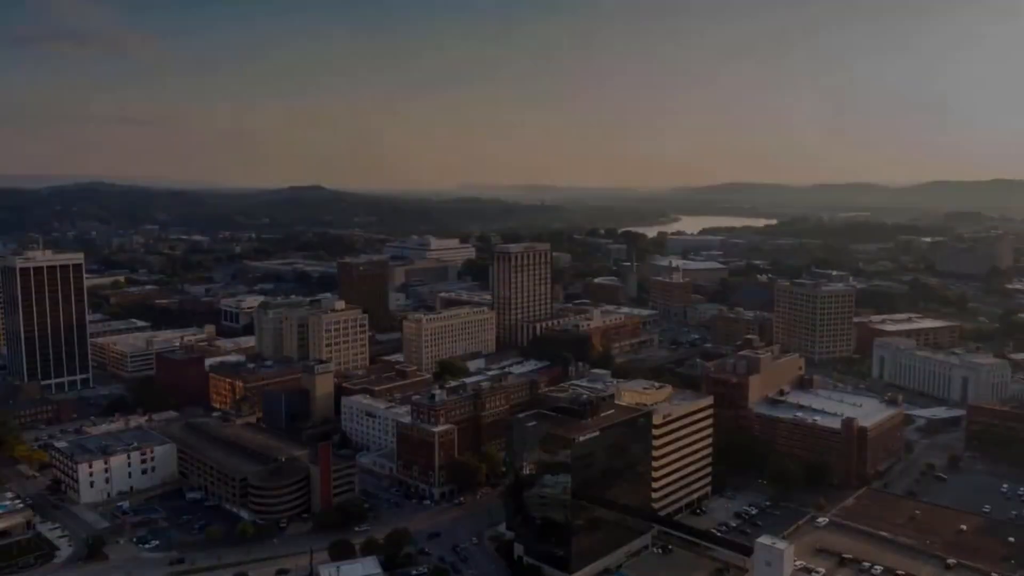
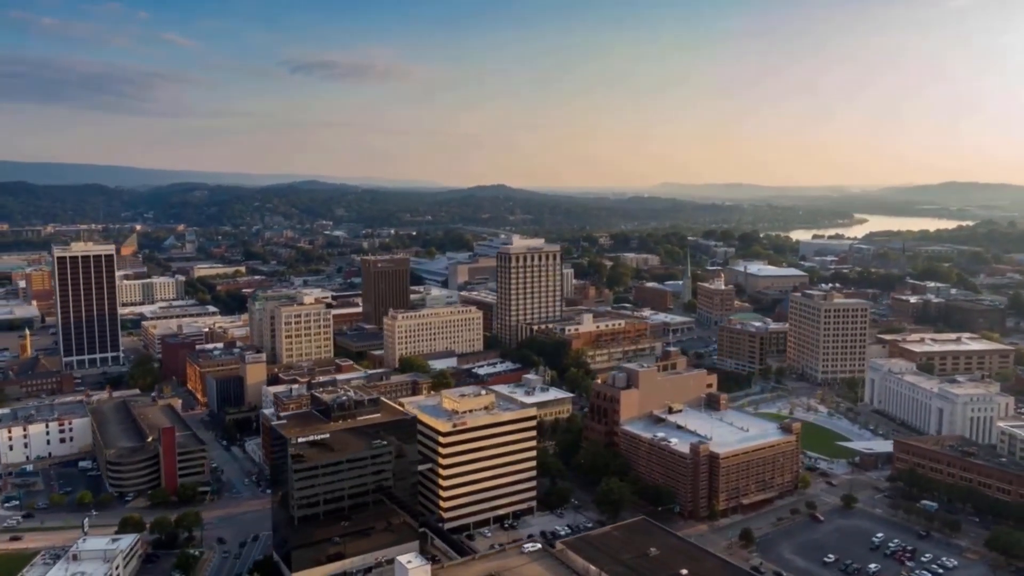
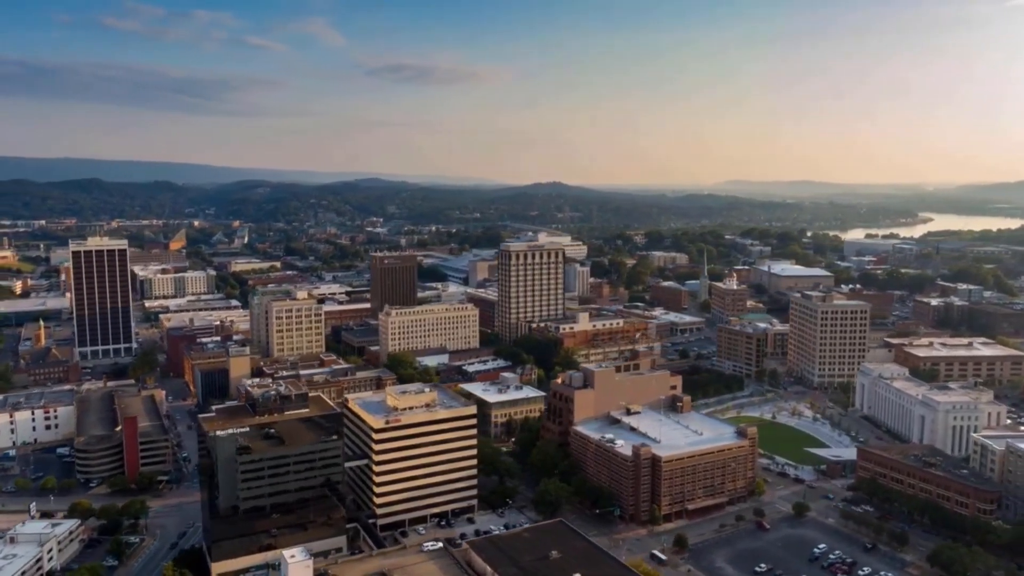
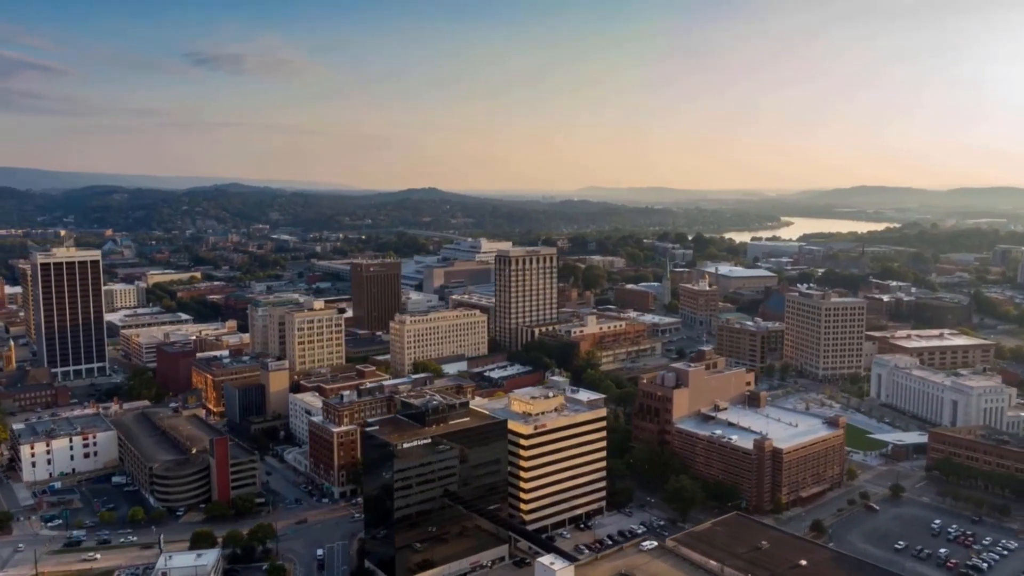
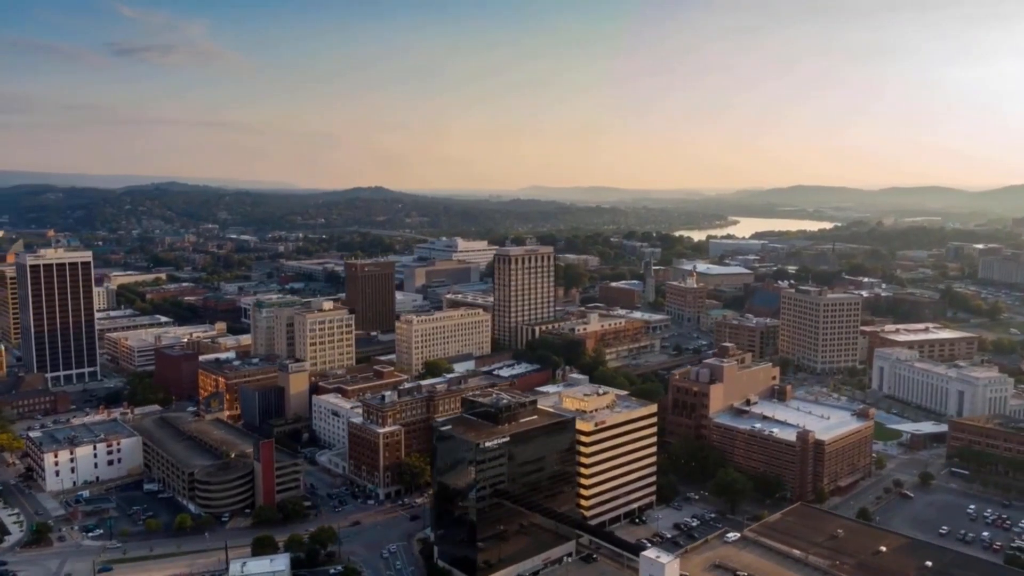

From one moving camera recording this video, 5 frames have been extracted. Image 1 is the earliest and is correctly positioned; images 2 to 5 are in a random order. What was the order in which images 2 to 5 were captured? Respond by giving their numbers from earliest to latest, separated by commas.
5, 4, 2, 3
